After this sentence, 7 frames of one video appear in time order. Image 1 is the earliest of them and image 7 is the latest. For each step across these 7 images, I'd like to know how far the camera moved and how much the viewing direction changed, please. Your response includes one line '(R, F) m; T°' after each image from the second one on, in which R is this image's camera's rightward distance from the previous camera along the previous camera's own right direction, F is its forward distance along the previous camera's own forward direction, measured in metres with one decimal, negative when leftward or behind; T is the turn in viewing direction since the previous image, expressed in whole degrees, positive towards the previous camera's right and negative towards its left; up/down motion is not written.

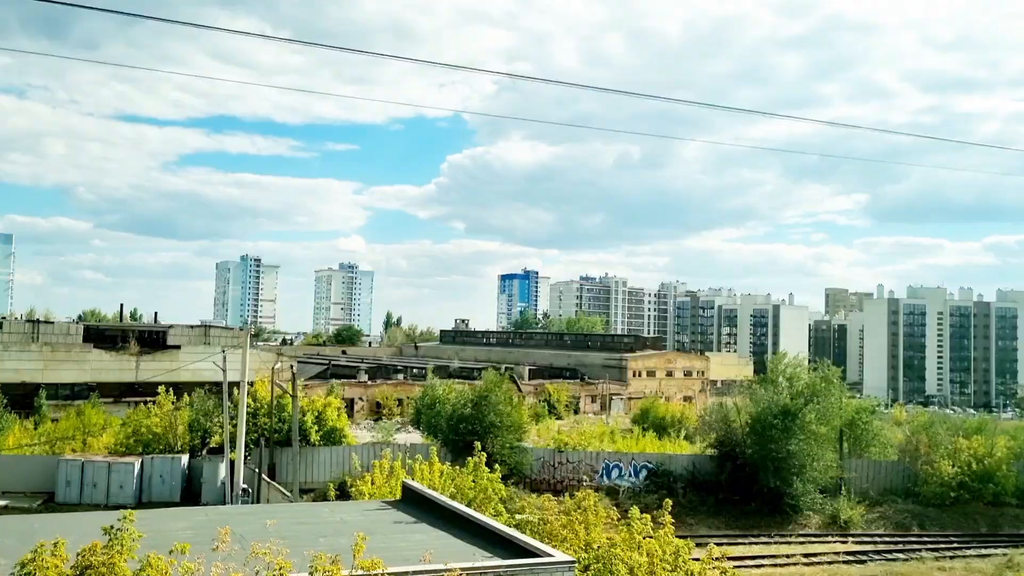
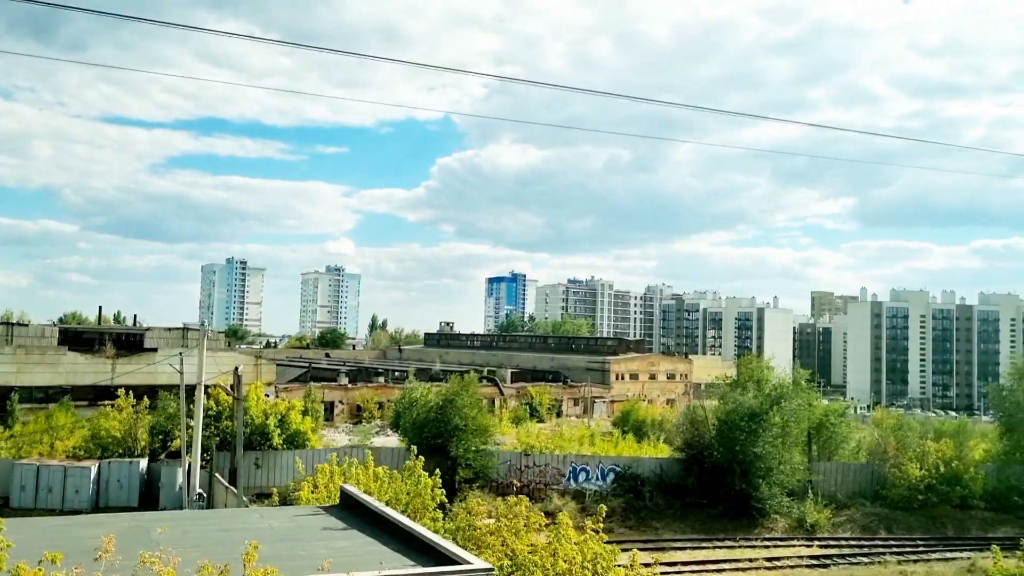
(+0.8, +0.3) m; +1°
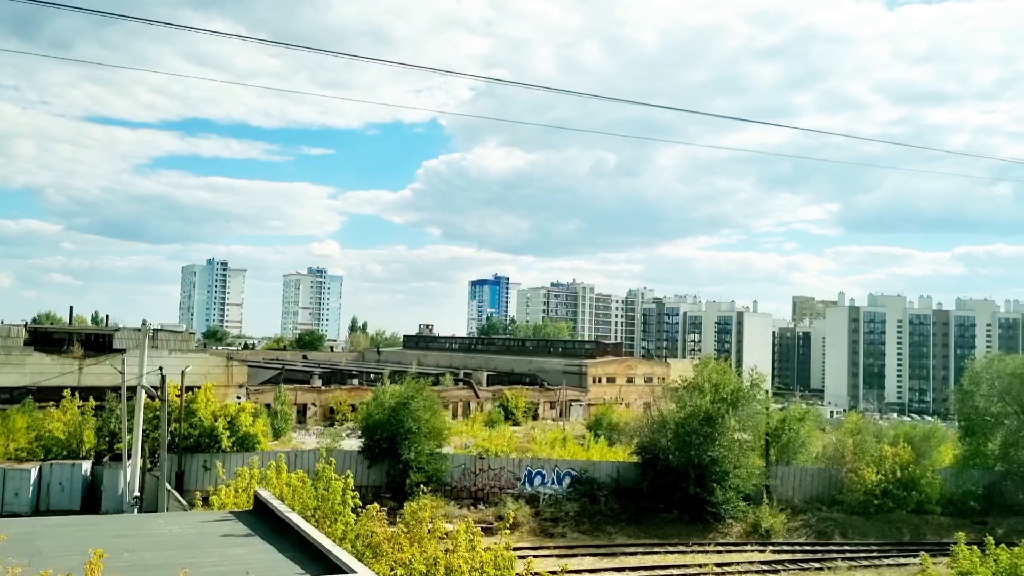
(+1.1, +0.4) m; +1°
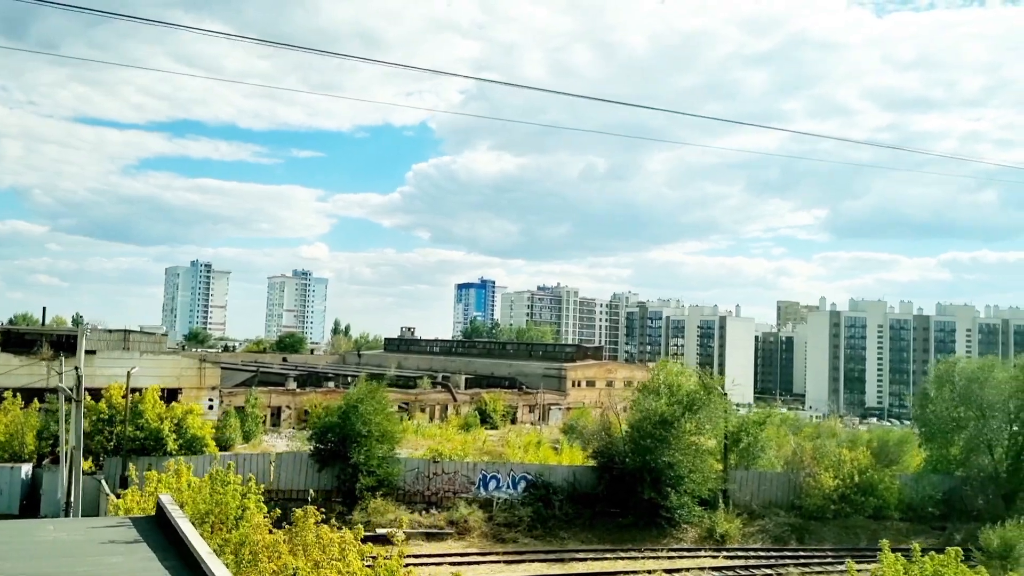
(+1.2, +0.4) m; +1°
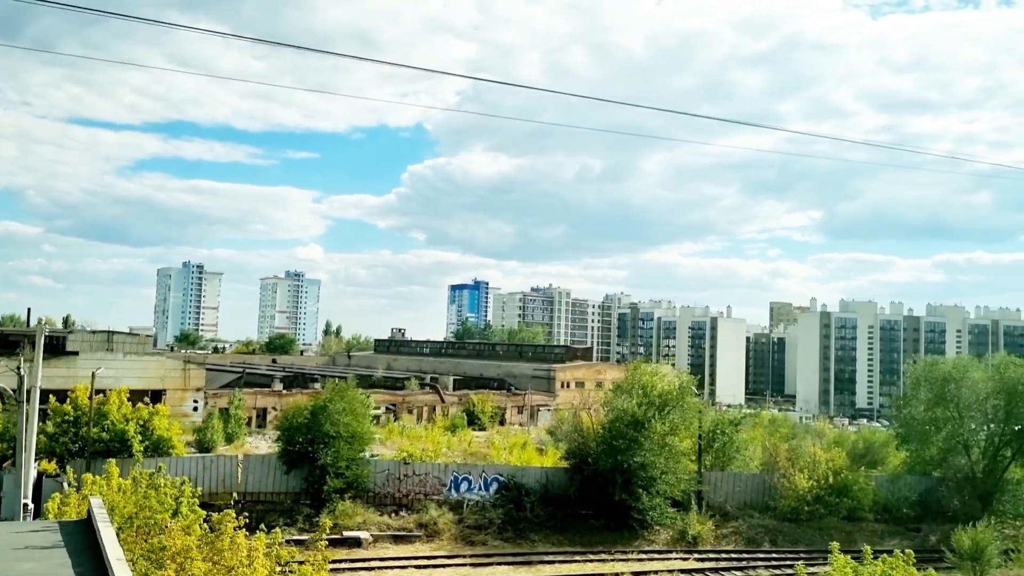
(+0.8, +0.3) m; 0°
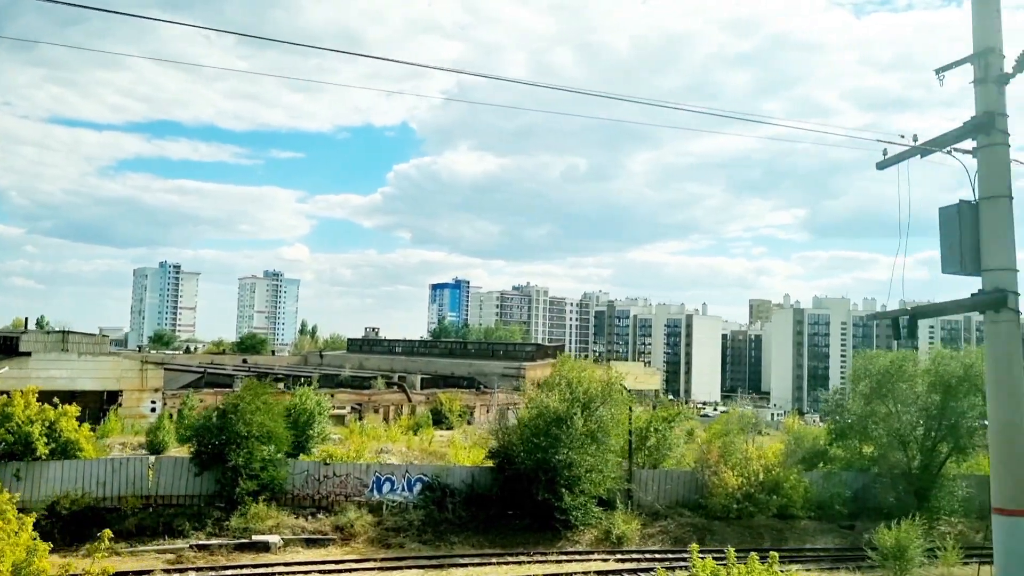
(+2.2, +0.7) m; +1°
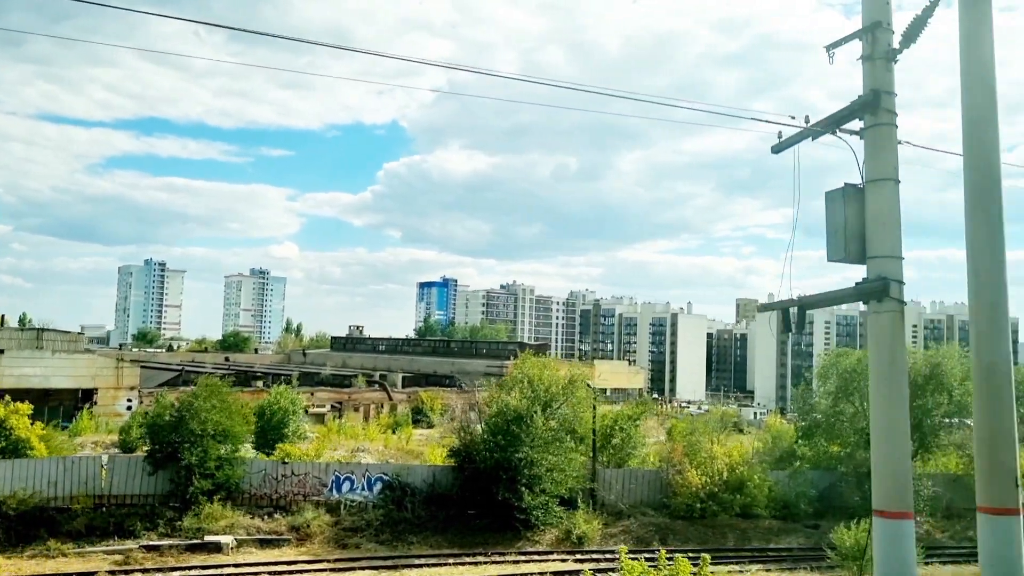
(+0.9, +0.3) m; +1°
